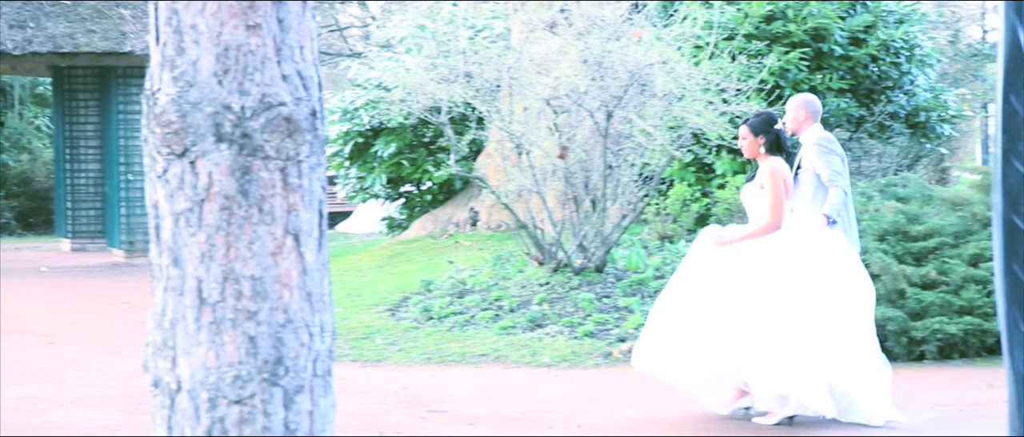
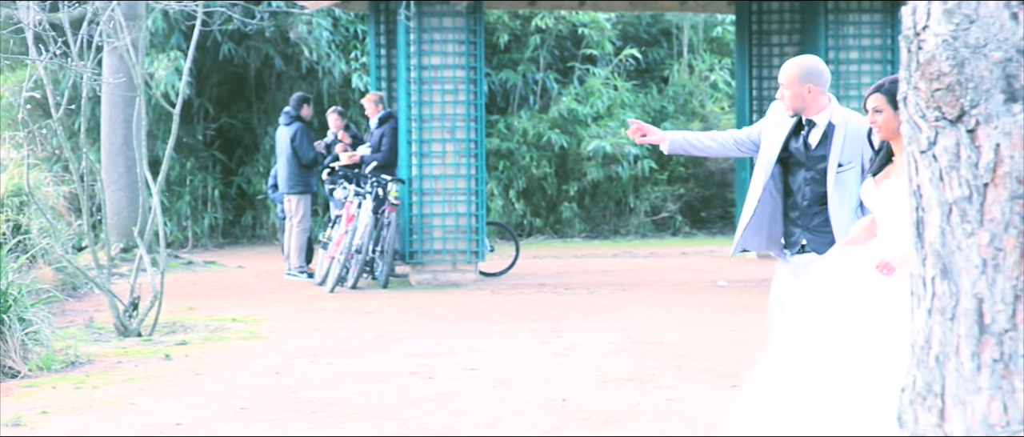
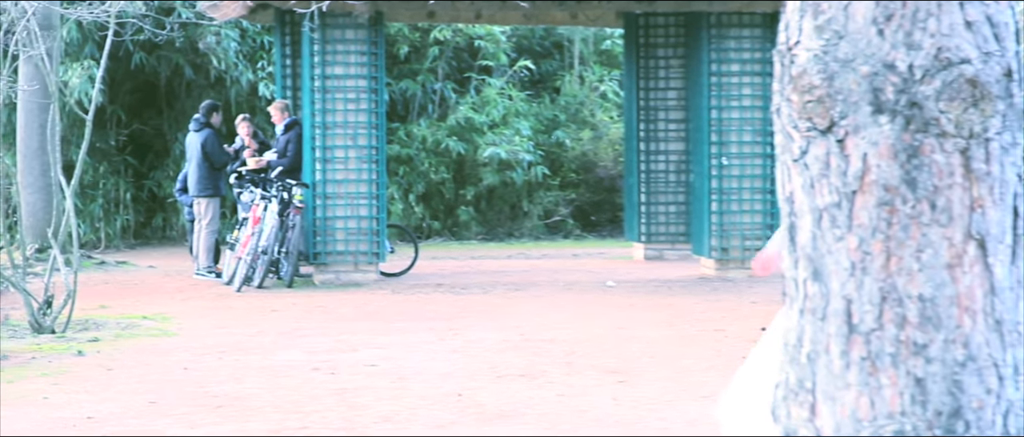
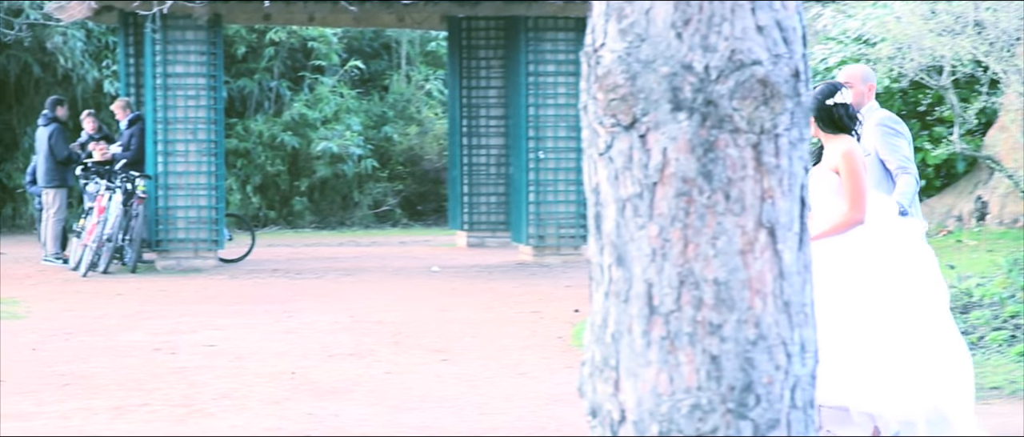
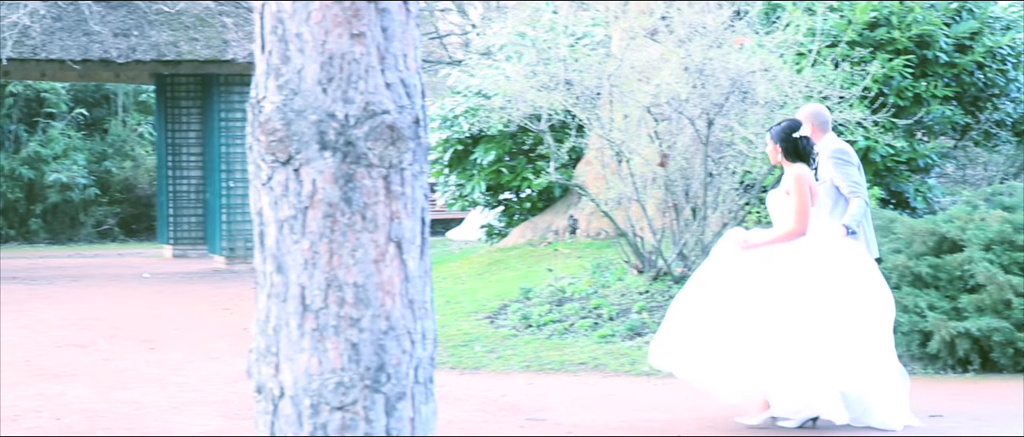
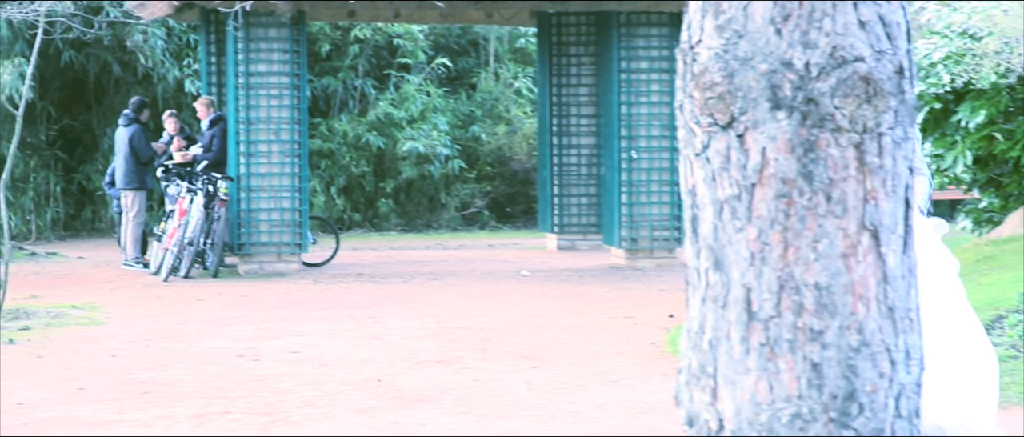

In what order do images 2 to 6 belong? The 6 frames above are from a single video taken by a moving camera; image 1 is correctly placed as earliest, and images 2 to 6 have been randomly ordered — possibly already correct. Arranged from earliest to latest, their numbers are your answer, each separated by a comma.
5, 4, 6, 3, 2
